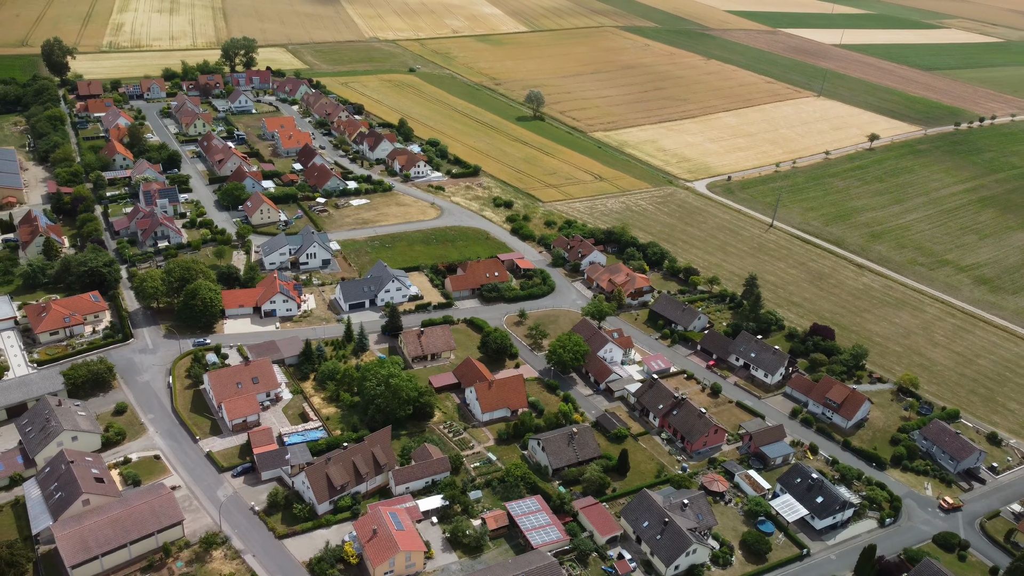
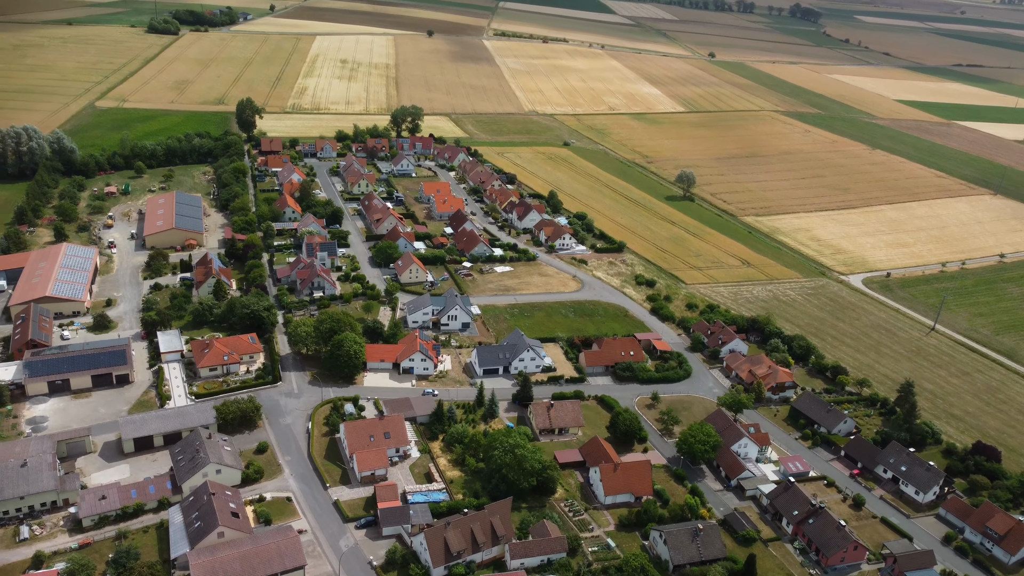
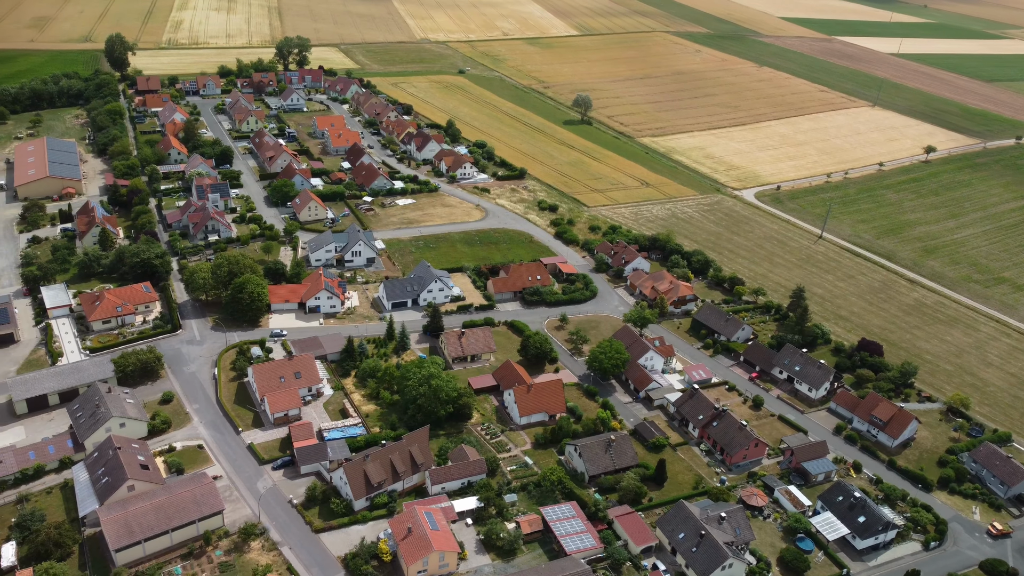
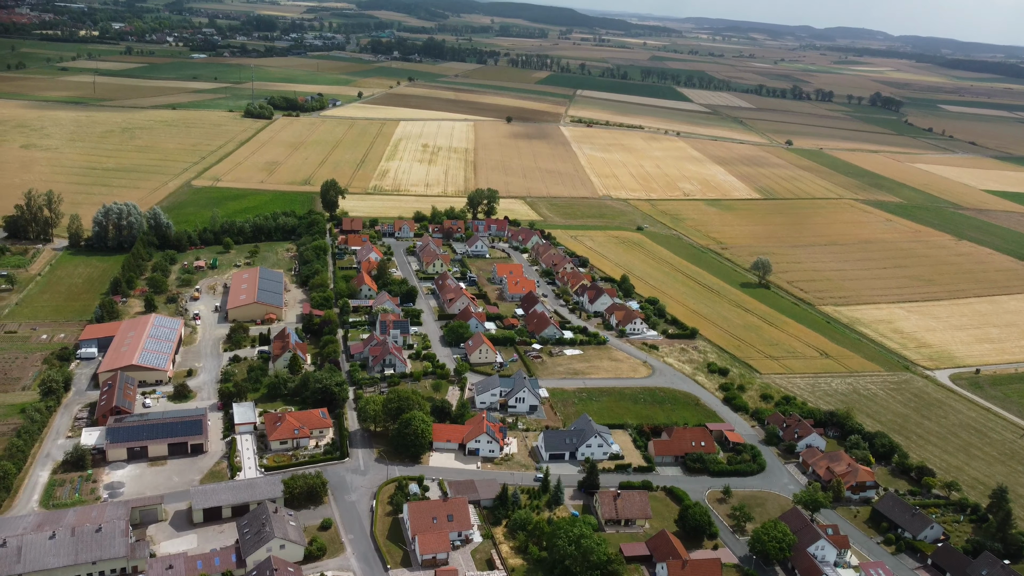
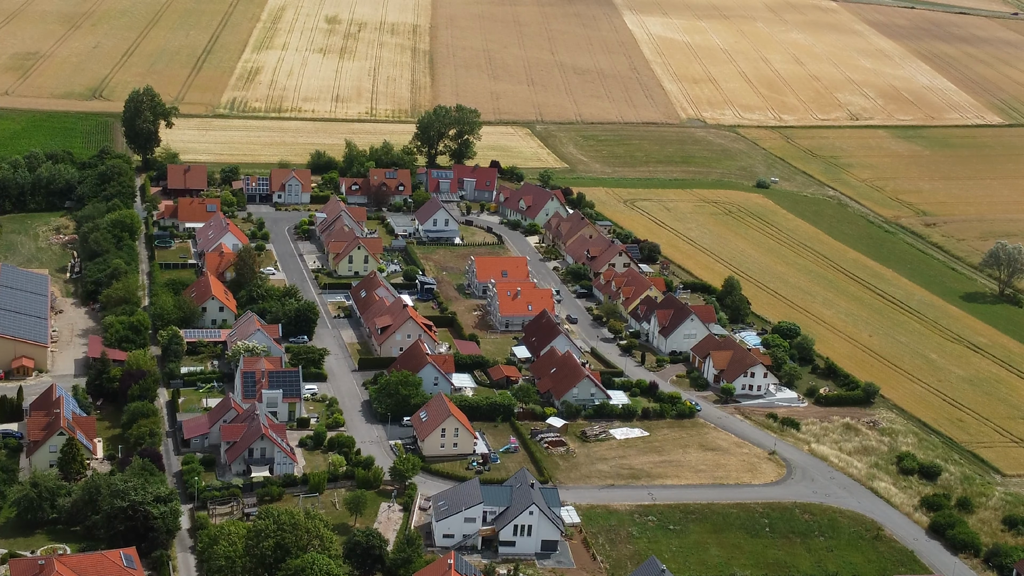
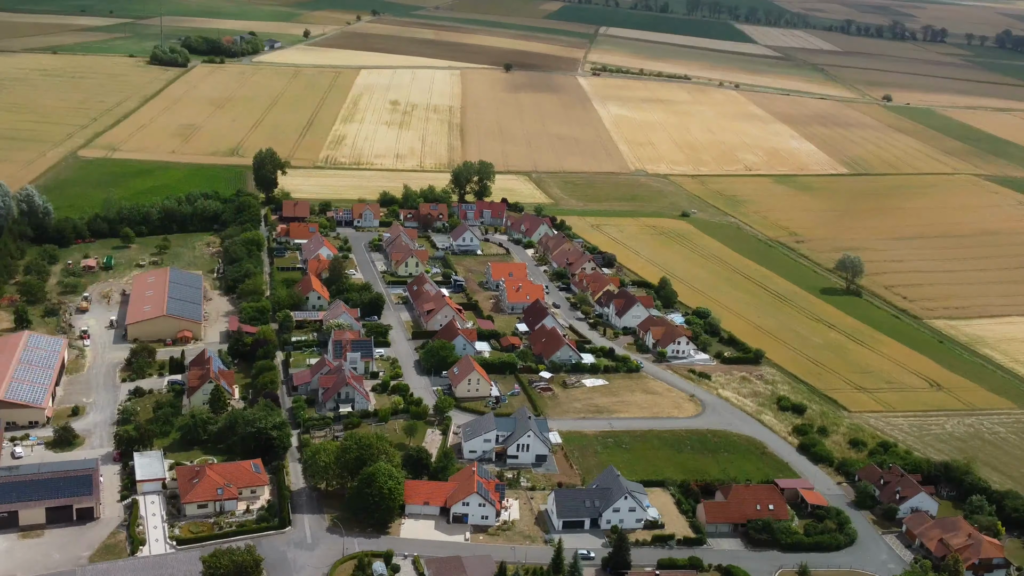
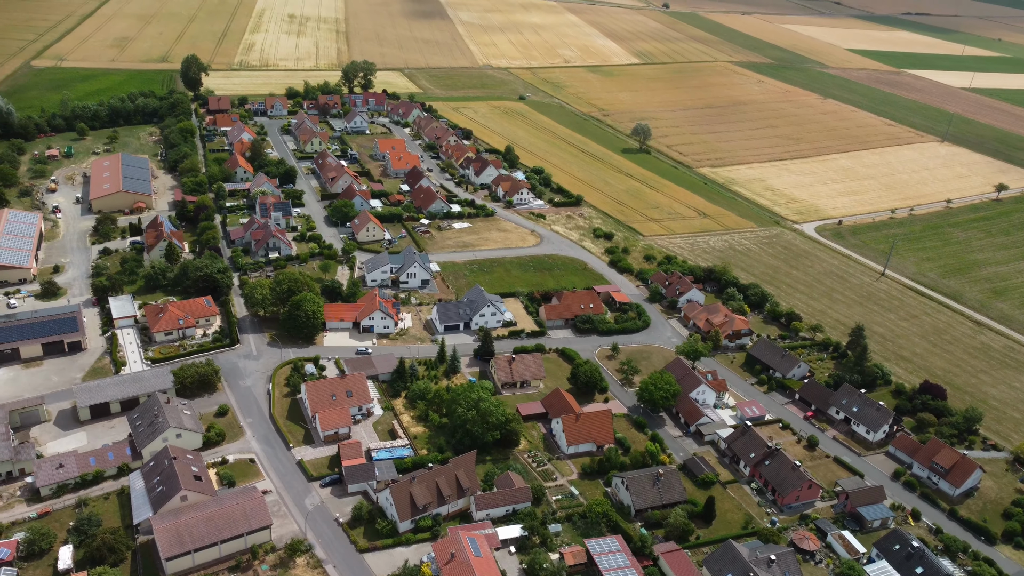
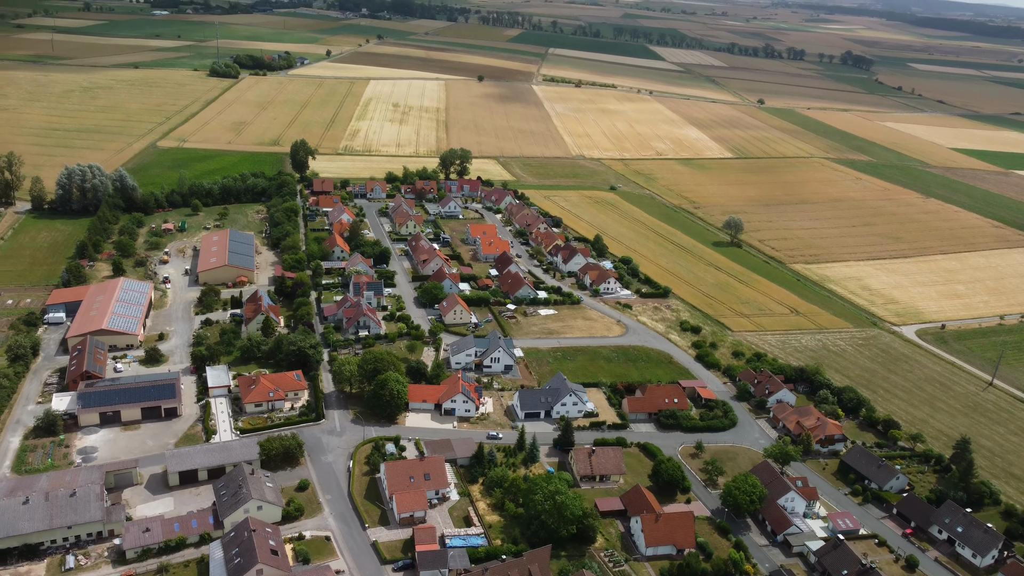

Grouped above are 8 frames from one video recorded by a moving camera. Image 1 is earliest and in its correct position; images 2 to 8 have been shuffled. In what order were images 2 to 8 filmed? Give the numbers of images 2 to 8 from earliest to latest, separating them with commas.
3, 7, 2, 8, 4, 6, 5
